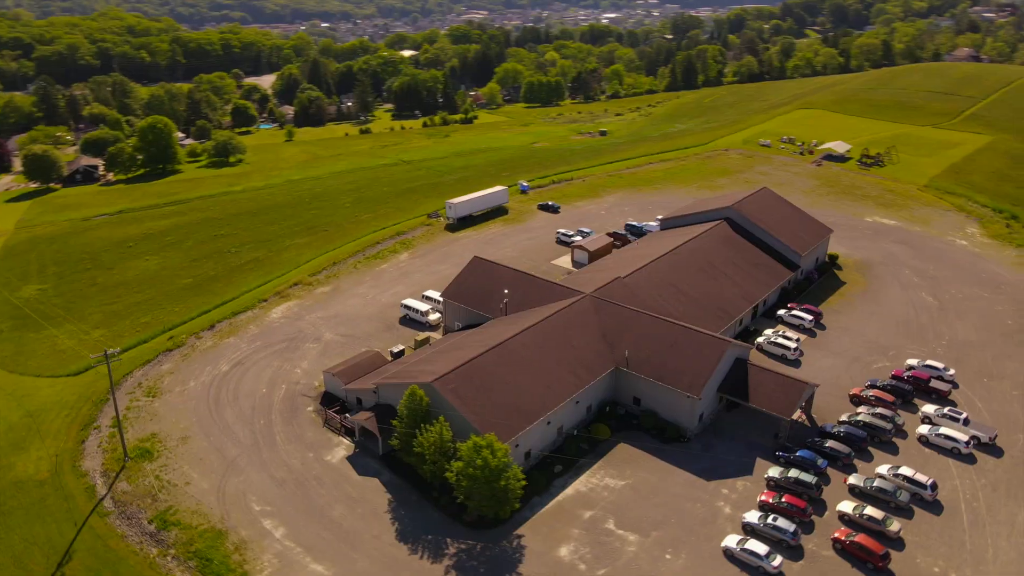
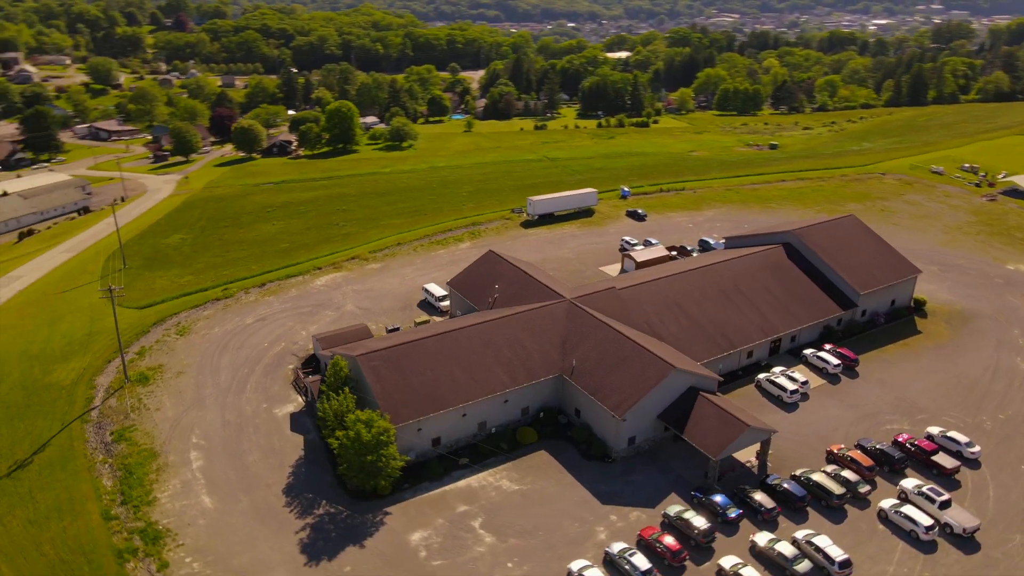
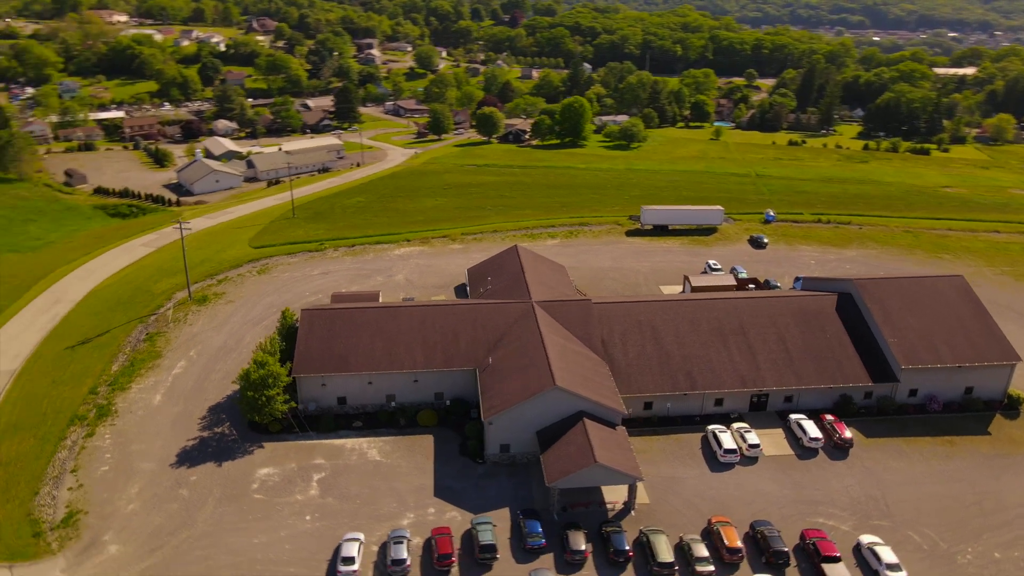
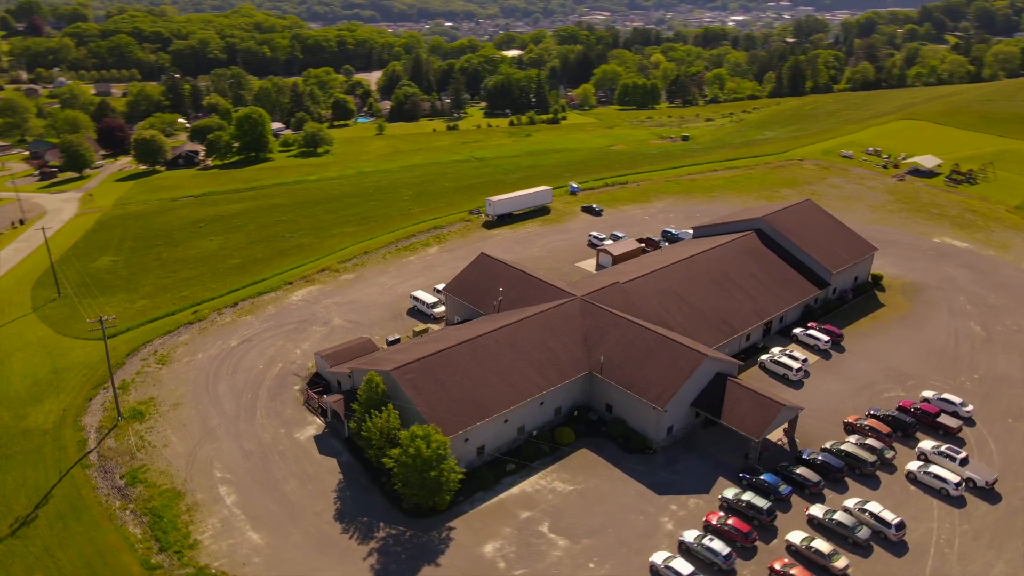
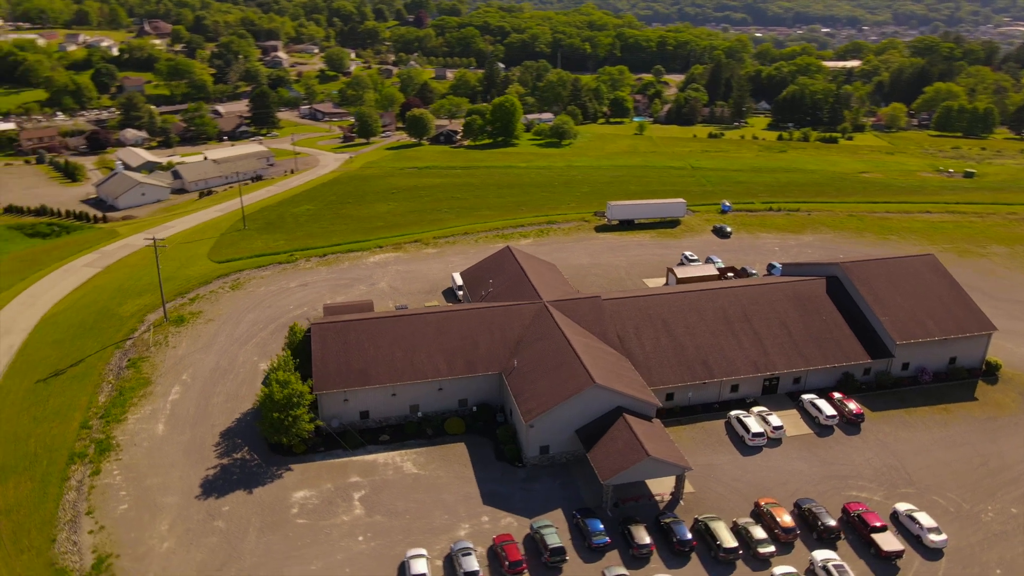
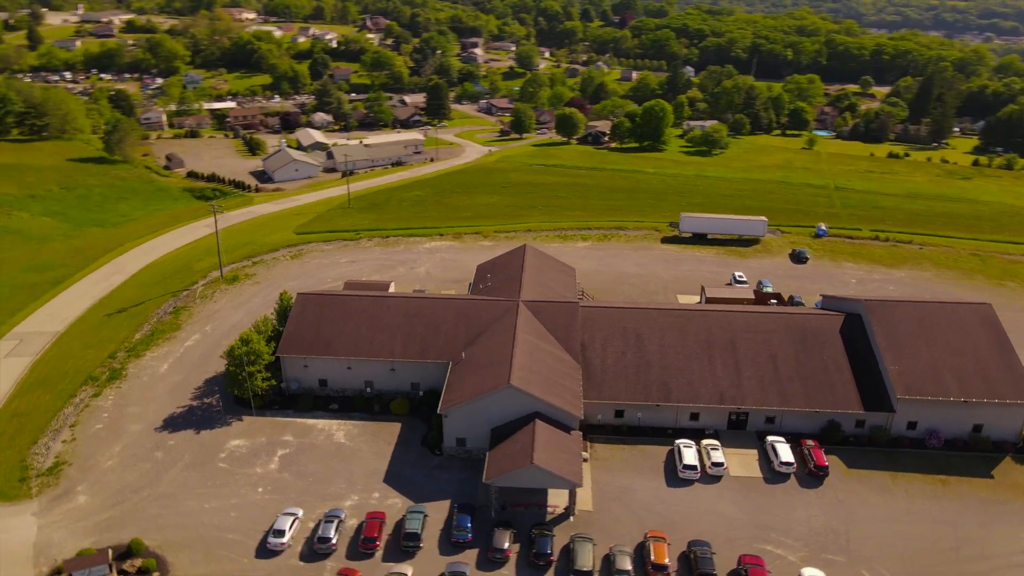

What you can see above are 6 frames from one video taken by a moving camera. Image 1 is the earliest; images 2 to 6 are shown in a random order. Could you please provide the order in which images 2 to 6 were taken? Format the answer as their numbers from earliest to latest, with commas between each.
4, 2, 5, 3, 6
